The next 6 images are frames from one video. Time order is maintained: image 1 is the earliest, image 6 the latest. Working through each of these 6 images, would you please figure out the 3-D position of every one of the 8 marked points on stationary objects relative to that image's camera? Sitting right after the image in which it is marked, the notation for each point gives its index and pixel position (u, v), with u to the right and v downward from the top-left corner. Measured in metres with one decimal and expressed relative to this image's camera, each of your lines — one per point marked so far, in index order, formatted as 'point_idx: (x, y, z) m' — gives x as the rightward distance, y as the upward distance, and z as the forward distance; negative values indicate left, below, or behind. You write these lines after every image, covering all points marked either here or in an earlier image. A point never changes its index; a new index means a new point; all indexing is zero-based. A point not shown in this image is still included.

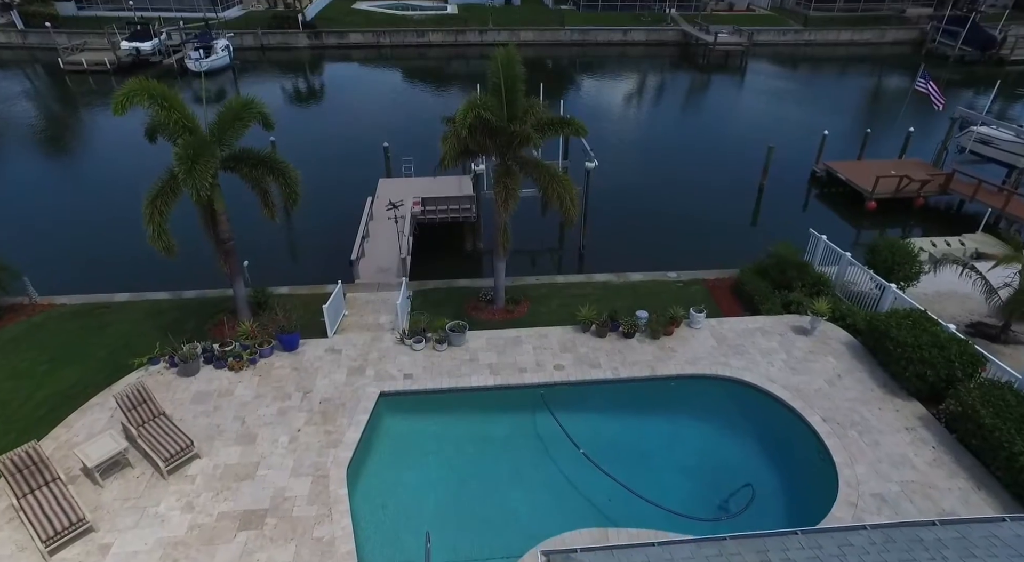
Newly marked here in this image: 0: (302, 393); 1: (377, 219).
0: (-4.2, -2.2, +11.6) m
1: (-4.5, +1.9, +19.3) m
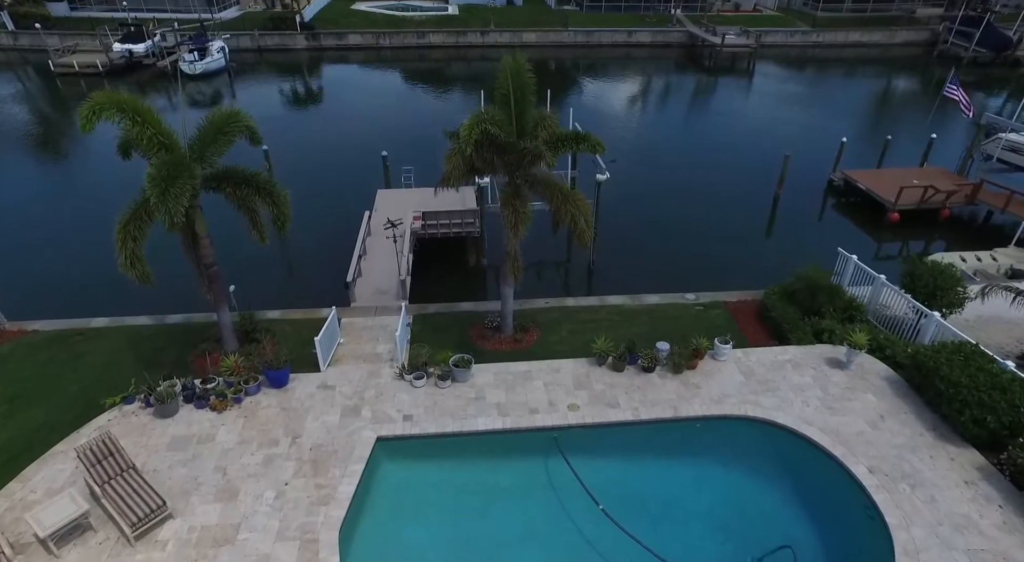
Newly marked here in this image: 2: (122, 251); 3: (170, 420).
0: (-4.0, -2.8, +10.5) m
1: (-4.3, +1.4, +18.2) m
2: (-6.9, +0.5, +10.3) m
3: (-6.3, -2.6, +10.8) m
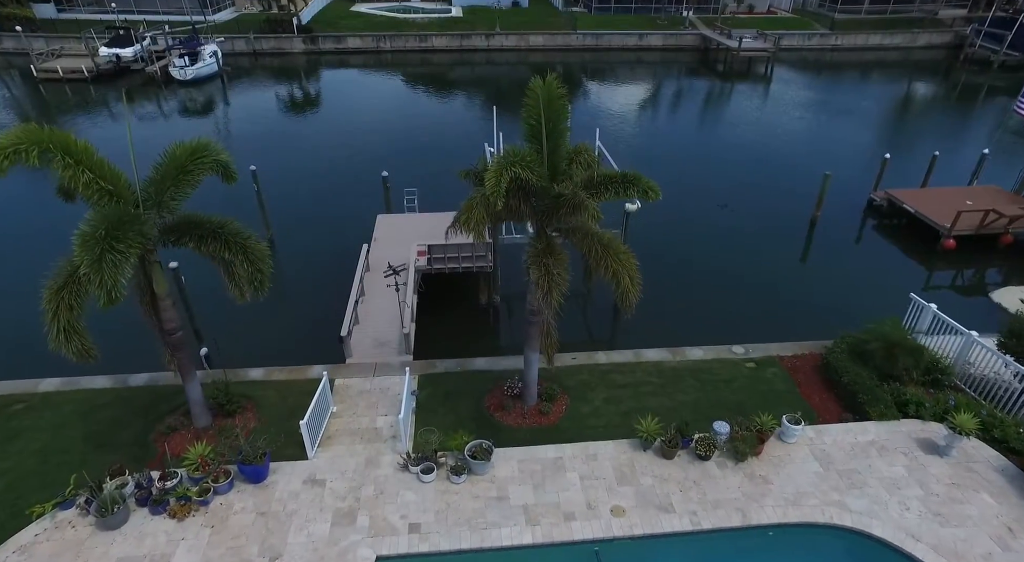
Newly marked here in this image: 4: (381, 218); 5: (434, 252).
0: (-3.5, -4.0, +8.4) m
1: (-3.8, +0.2, +16.0) m
2: (-6.4, -0.6, +8.2) m
3: (-5.9, -3.7, +8.7) m
4: (-4.3, +2.2, +19.4) m
5: (-2.2, +0.8, +16.5) m
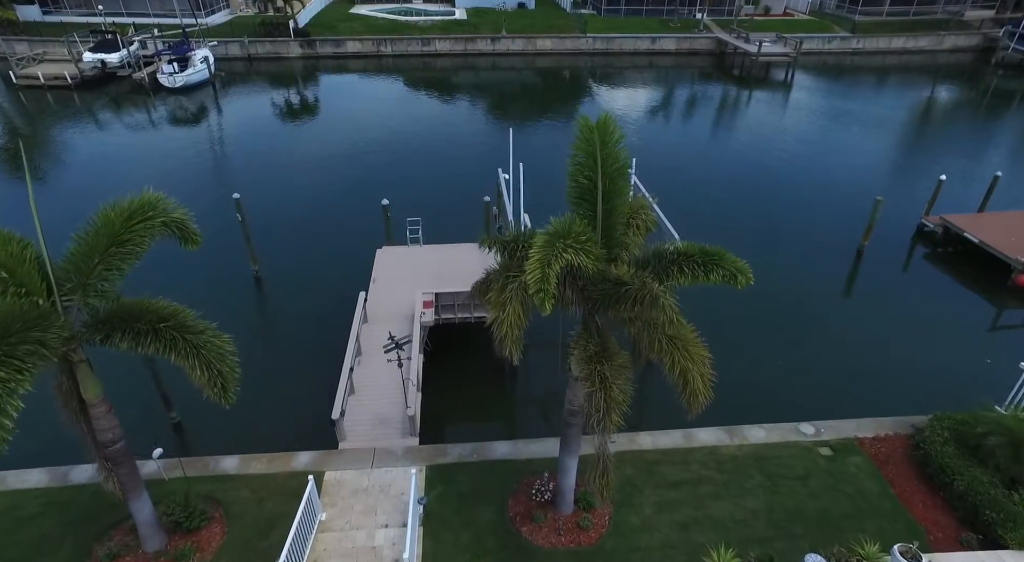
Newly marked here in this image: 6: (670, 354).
0: (-3.1, -5.3, +6.2) m
1: (-3.3, -1.1, +13.8) m
2: (-5.9, -1.9, +5.9) m
3: (-5.4, -5.0, +6.4) m
4: (-3.8, +0.9, +17.1) m
5: (-1.7, -0.5, +14.3) m
6: (+1.9, -0.9, +7.0) m
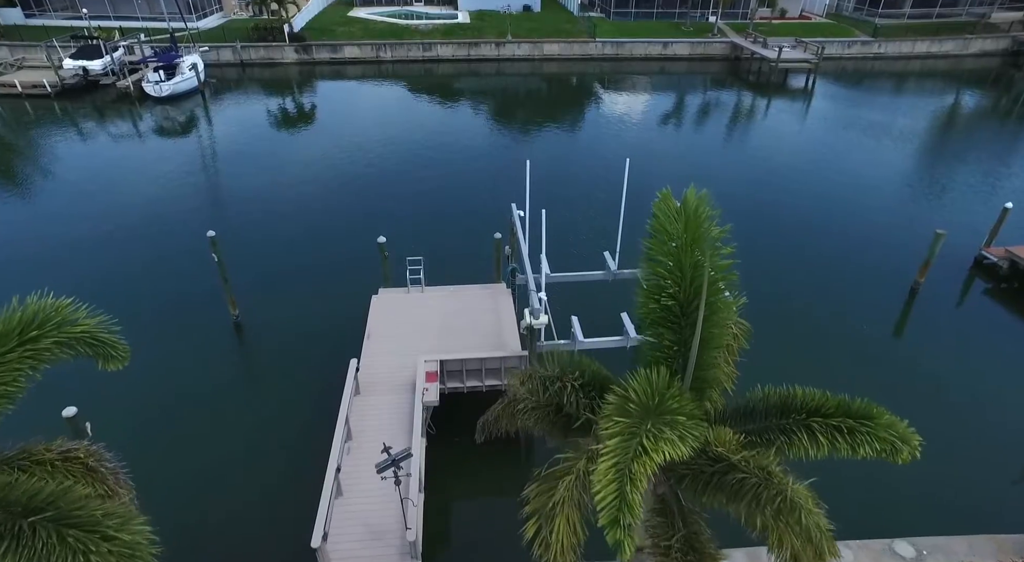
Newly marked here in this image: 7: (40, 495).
0: (-2.7, -6.6, +4.0) m
1: (-2.9, -2.4, +11.6) m
2: (-5.6, -3.2, +3.7) m
3: (-5.0, -6.3, +4.2) m
4: (-3.5, -0.4, +14.9) m
5: (-1.3, -1.8, +12.1) m
6: (+2.3, -2.2, +4.8) m
7: (-3.9, -1.6, +5.0) m
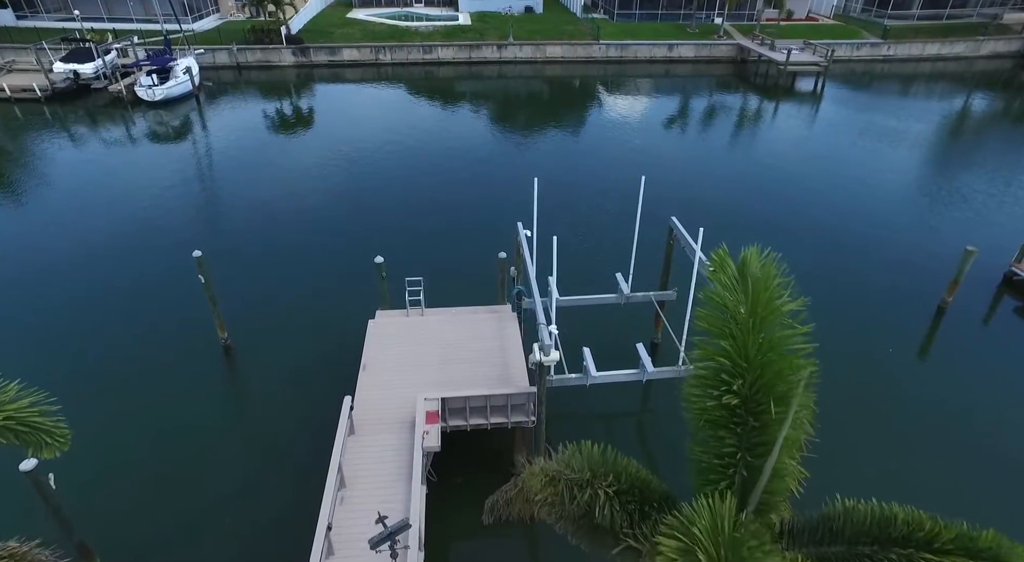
0: (-2.5, -7.1, +3.0) m
1: (-2.8, -2.9, +10.6) m
2: (-5.4, -3.8, +2.8) m
3: (-4.9, -6.9, +3.3) m
4: (-3.3, -1.0, +14.0) m
5: (-1.2, -2.3, +11.1) m
6: (+2.5, -2.8, +3.8) m
7: (-3.8, -2.2, +4.0) m
